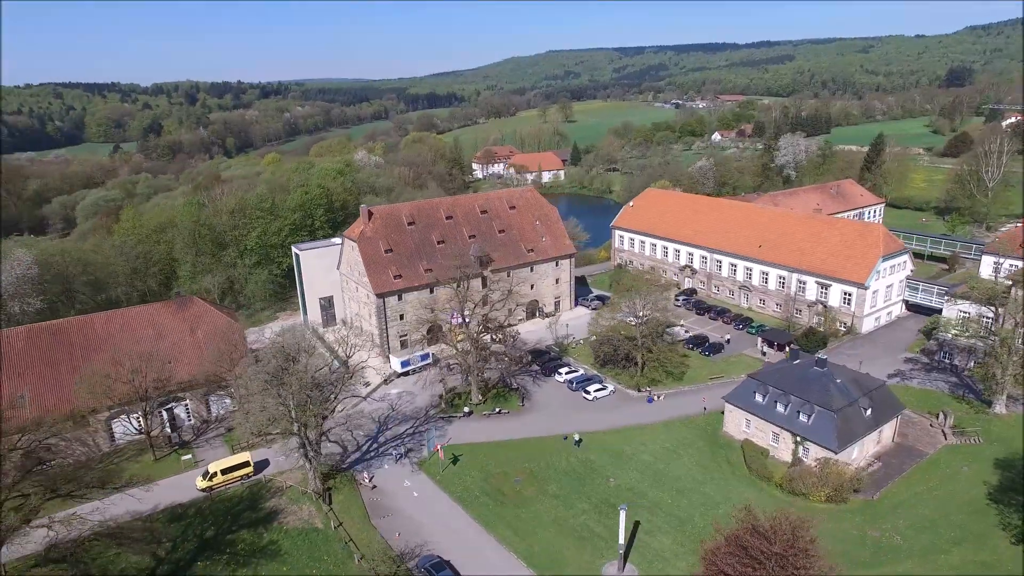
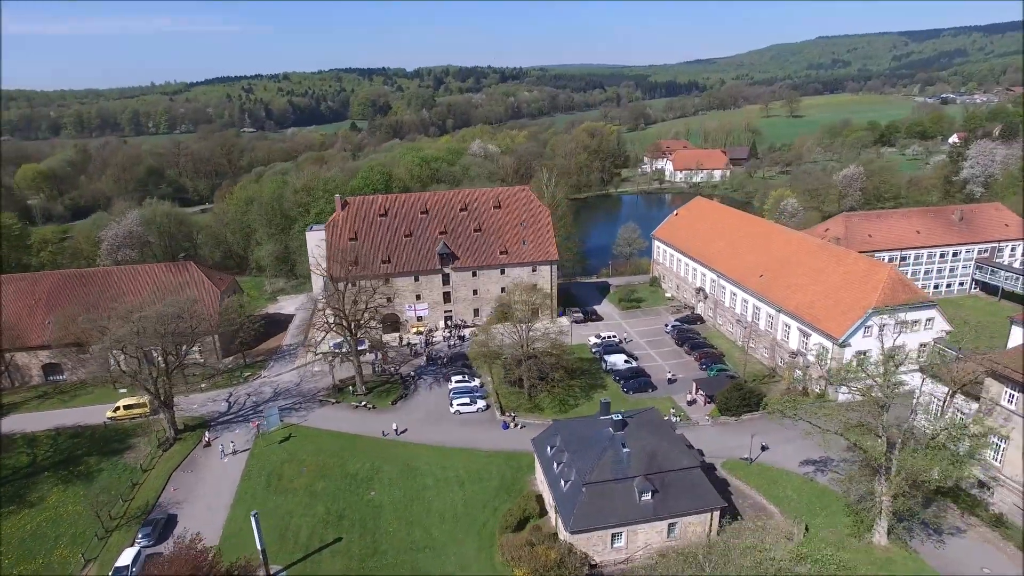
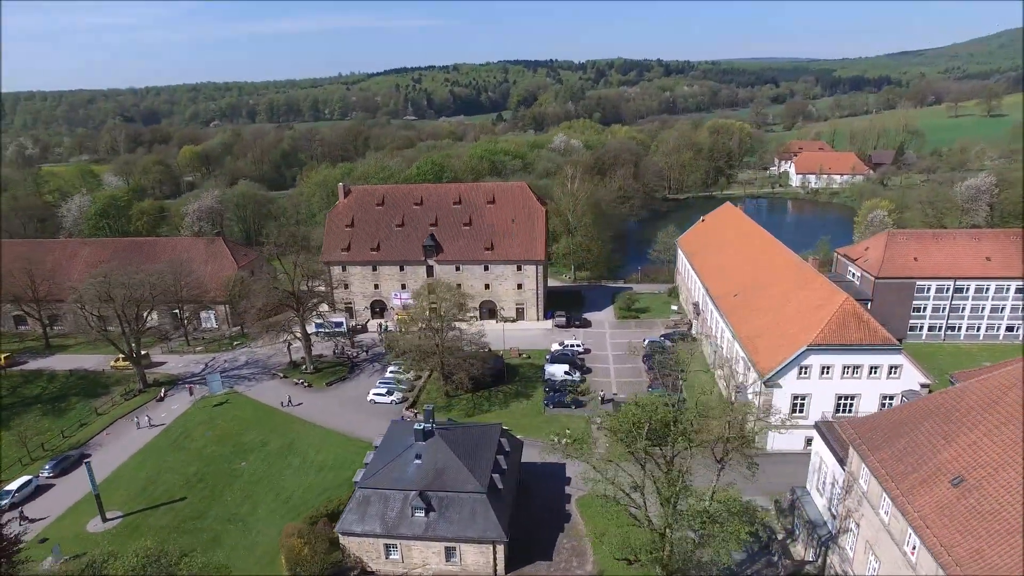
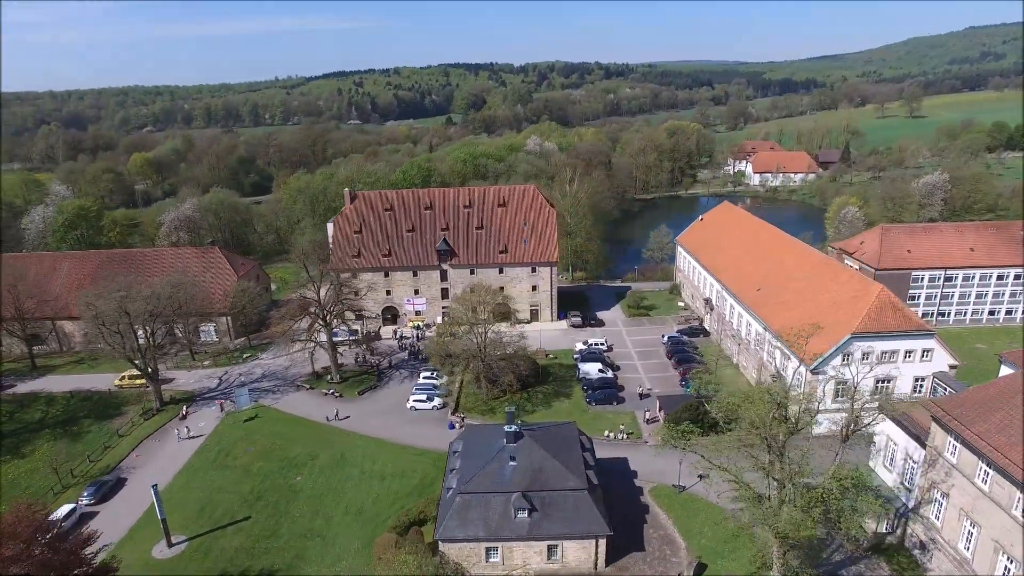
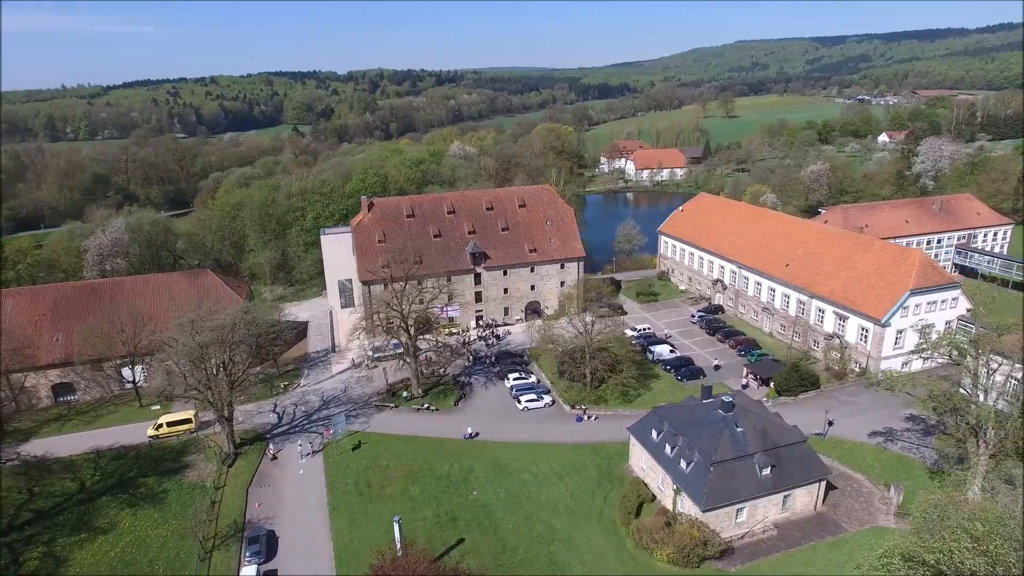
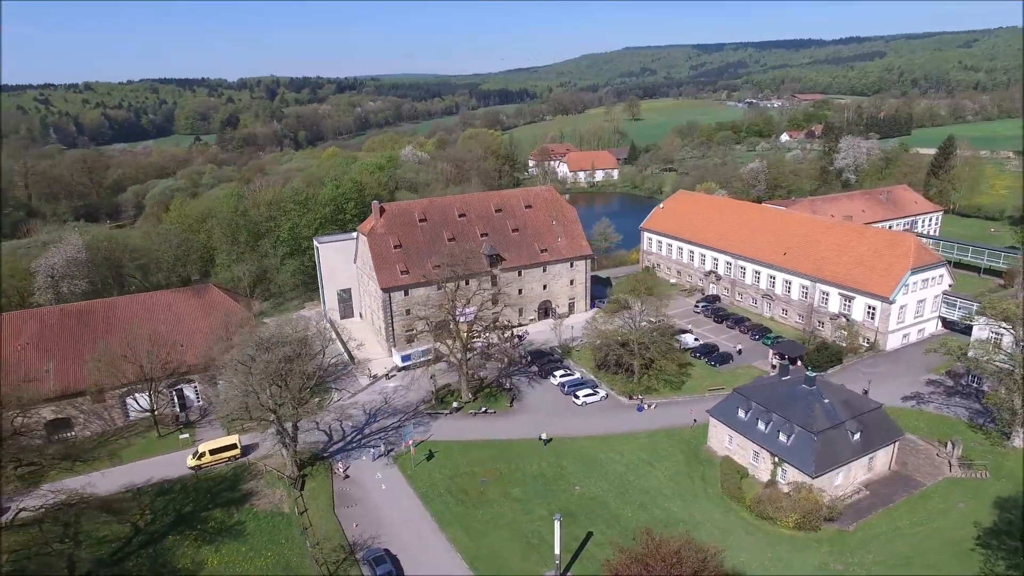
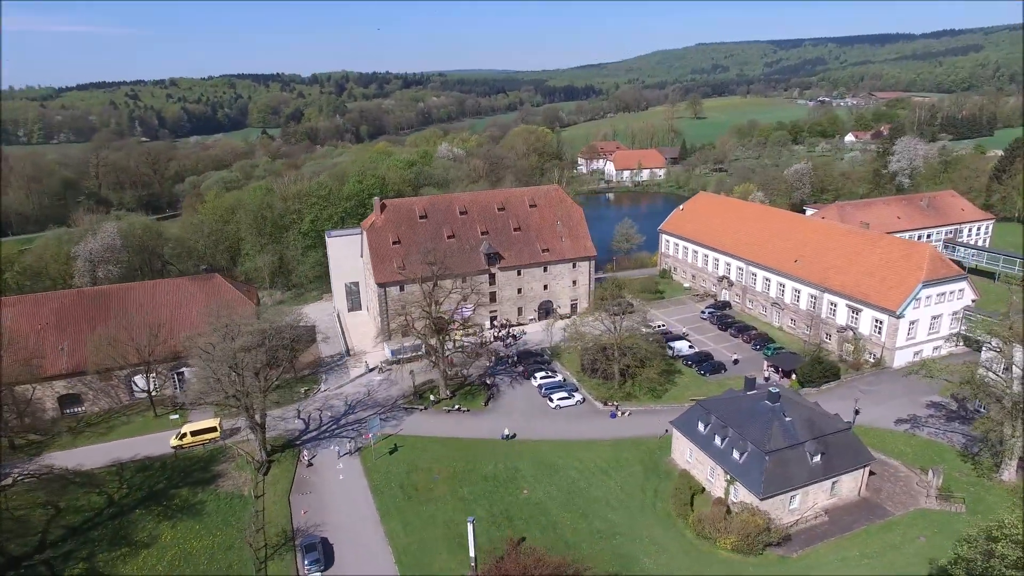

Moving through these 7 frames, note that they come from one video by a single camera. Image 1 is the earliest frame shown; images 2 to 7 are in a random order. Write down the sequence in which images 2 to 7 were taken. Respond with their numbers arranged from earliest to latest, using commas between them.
6, 7, 5, 2, 4, 3
